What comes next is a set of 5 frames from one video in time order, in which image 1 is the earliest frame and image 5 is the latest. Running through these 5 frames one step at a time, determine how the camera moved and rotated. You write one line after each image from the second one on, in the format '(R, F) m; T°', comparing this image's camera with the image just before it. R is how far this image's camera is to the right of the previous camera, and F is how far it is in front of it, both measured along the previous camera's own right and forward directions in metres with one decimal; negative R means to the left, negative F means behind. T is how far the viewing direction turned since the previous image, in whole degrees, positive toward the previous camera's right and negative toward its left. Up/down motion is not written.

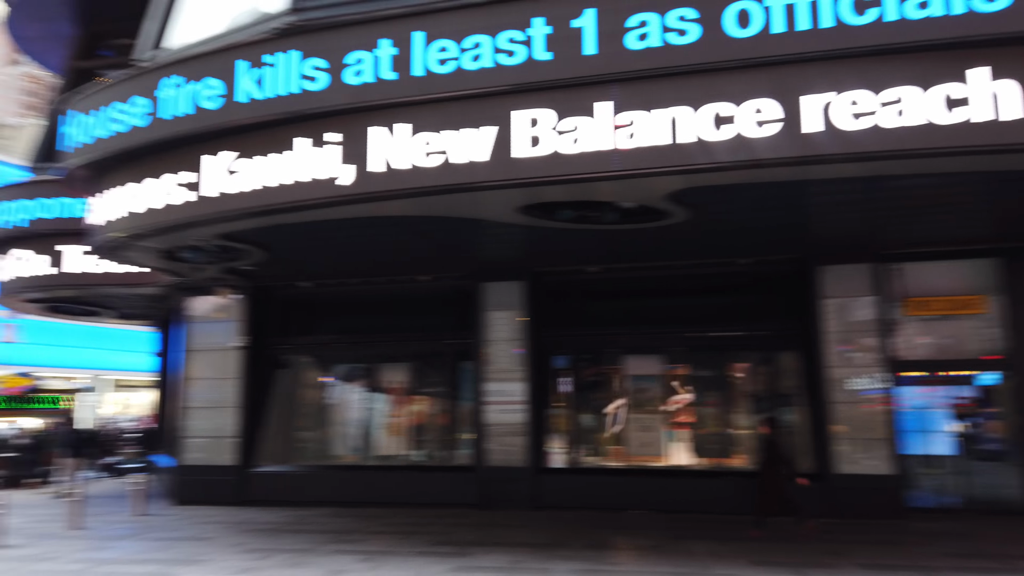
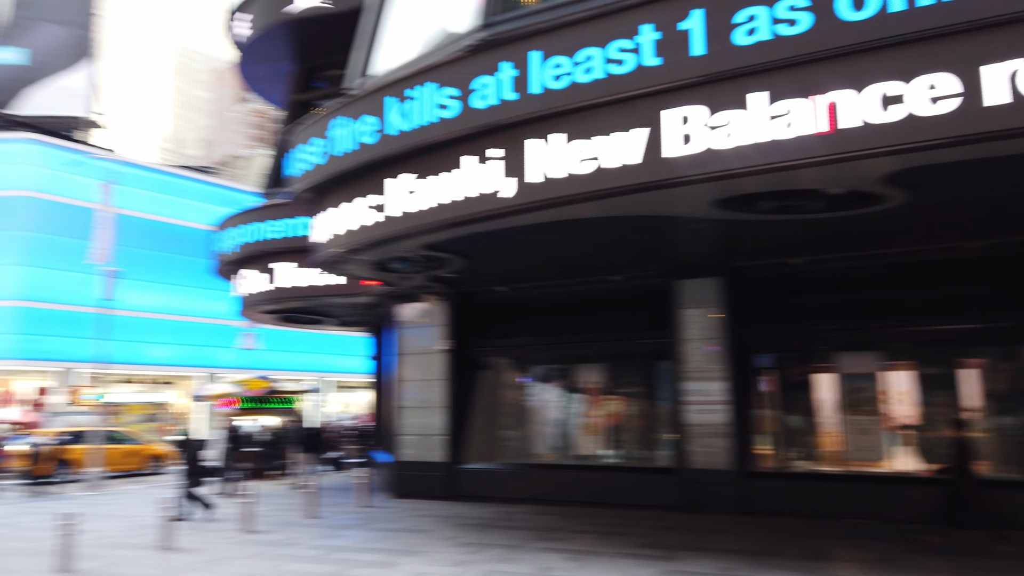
(0.0, 0.0) m; -14°
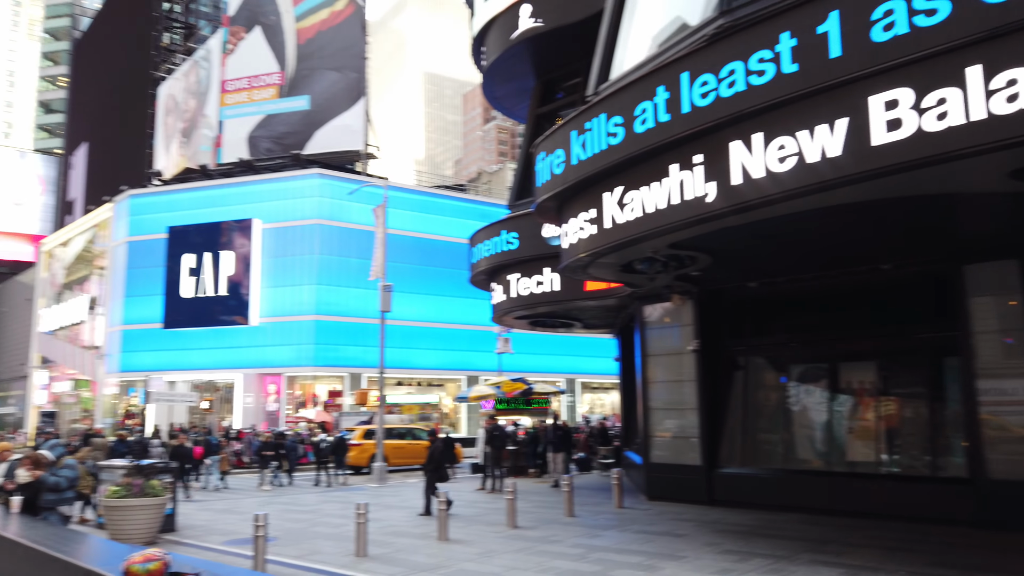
(0.0, 0.0) m; -18°
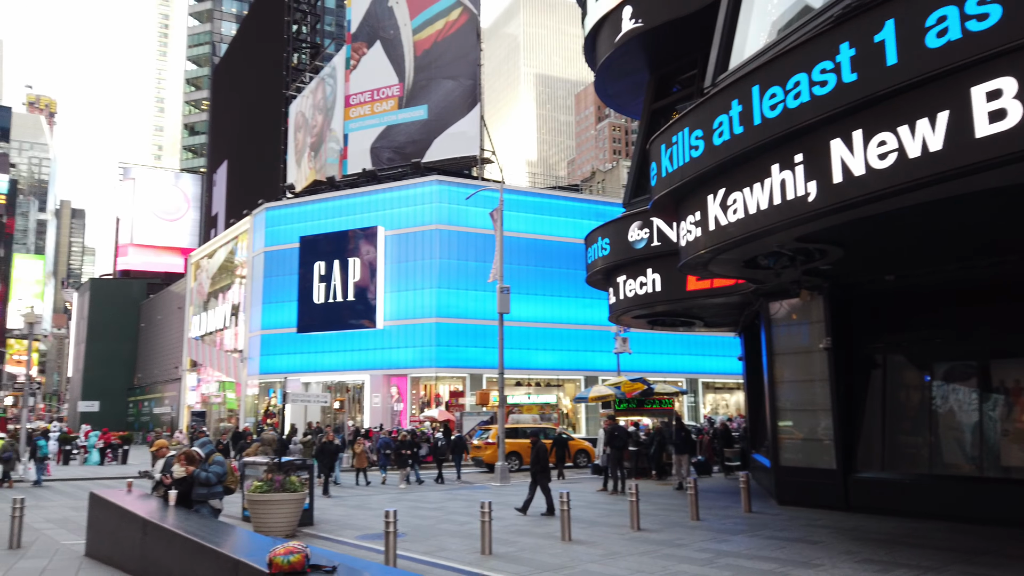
(0.0, 0.0) m; -9°
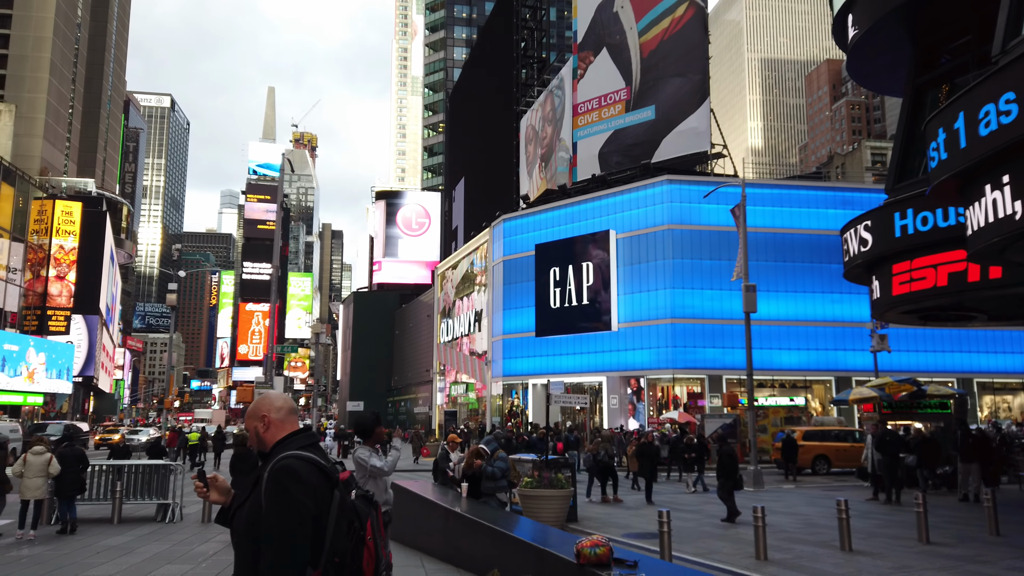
(-0.6, -0.4) m; -17°
